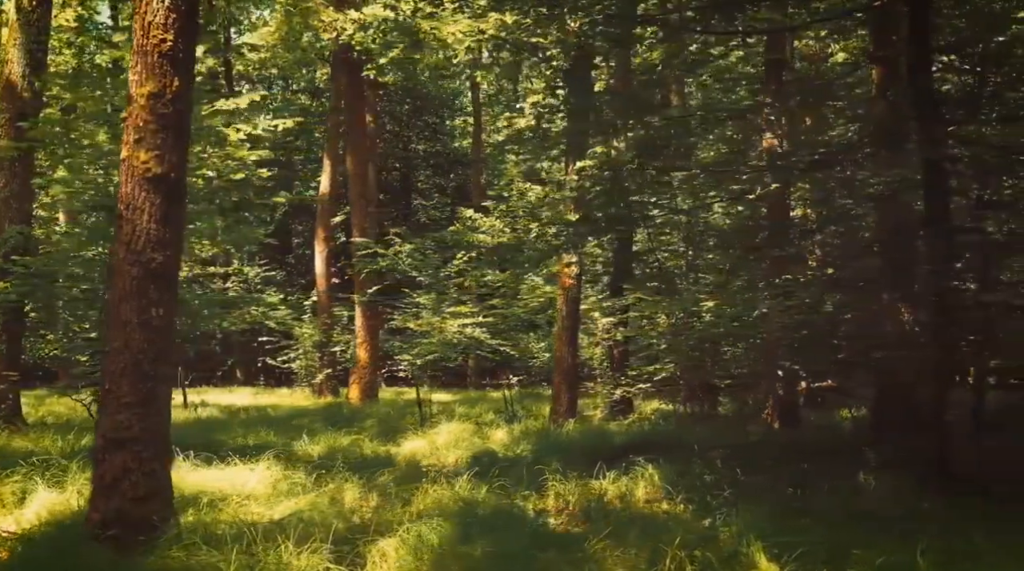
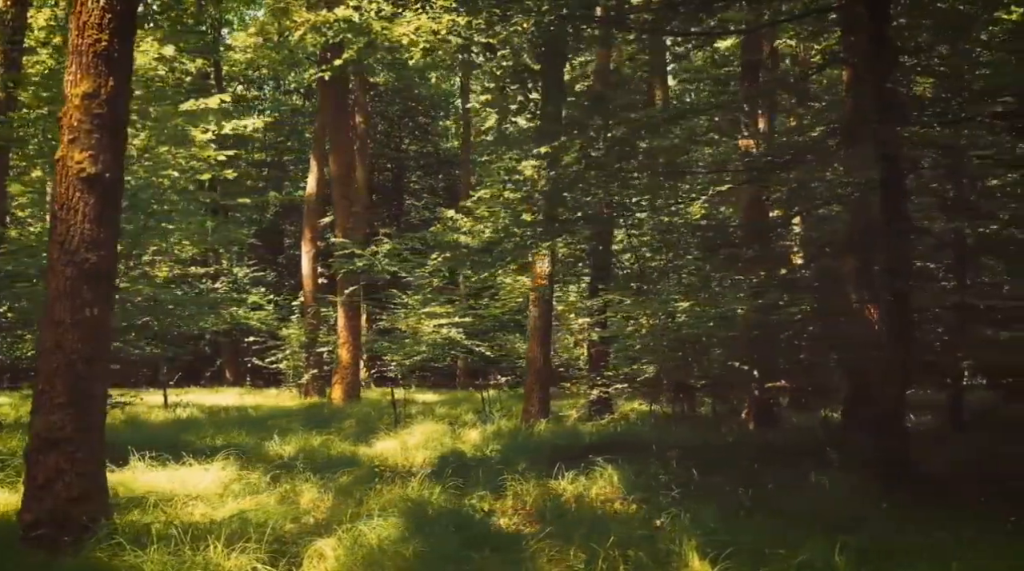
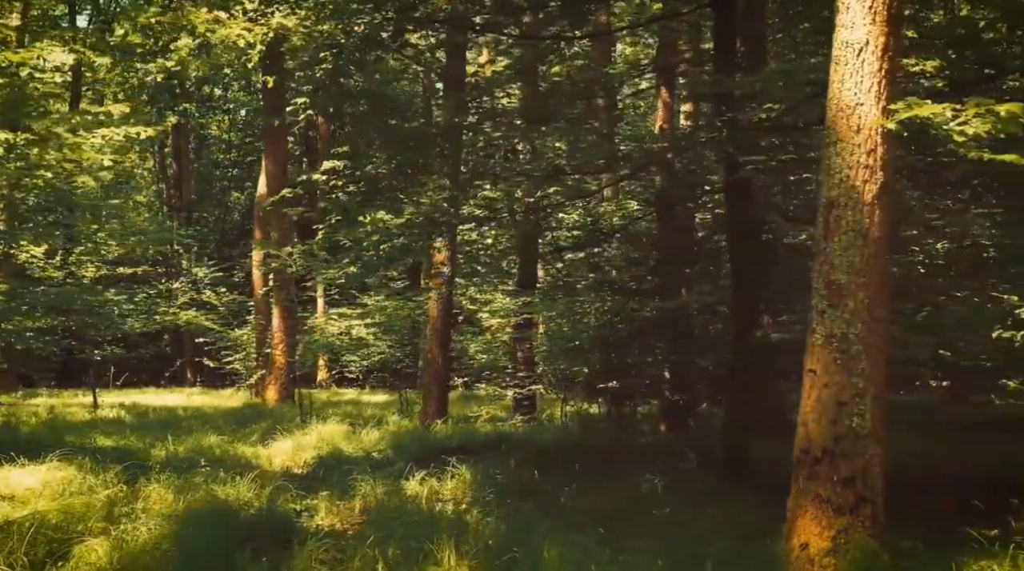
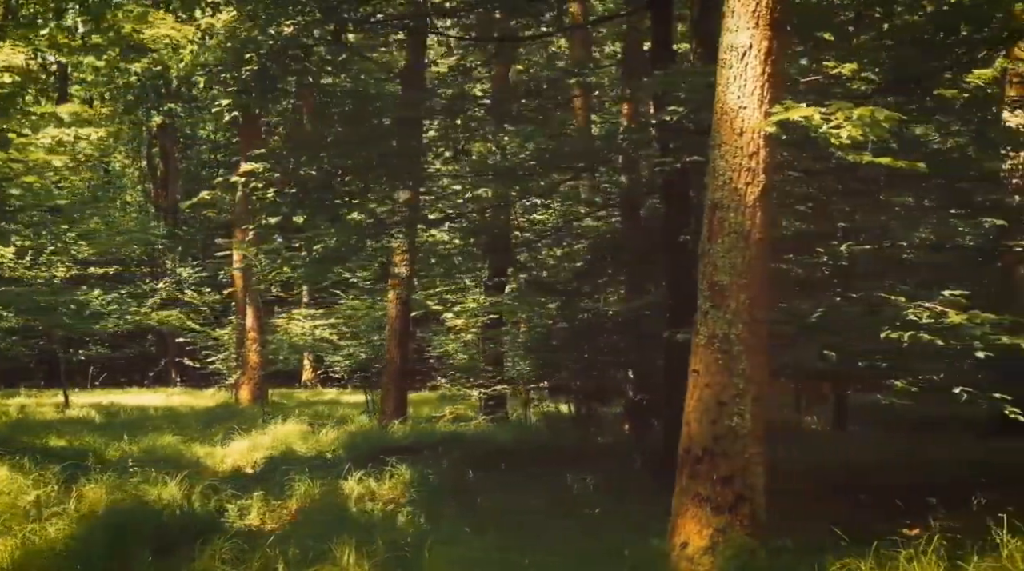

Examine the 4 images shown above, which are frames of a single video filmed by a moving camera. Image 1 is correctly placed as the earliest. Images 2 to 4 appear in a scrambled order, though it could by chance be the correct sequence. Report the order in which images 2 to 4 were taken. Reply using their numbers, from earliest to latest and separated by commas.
2, 3, 4
